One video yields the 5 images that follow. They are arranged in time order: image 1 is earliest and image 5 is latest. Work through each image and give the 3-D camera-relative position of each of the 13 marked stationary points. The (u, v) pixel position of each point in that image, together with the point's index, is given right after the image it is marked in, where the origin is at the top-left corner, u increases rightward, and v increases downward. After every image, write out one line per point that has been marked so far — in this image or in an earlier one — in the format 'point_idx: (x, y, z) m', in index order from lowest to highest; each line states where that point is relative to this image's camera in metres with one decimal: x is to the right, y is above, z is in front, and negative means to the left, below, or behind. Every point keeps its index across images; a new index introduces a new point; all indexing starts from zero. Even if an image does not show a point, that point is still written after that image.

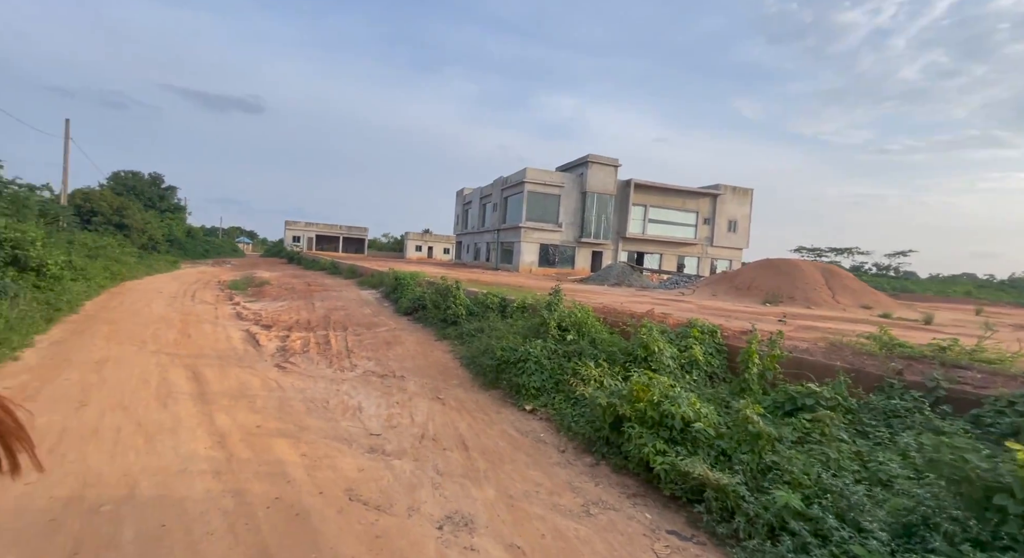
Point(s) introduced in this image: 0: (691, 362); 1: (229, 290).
0: (+1.8, -0.8, +5.2) m
1: (-9.8, -0.4, +17.7) m
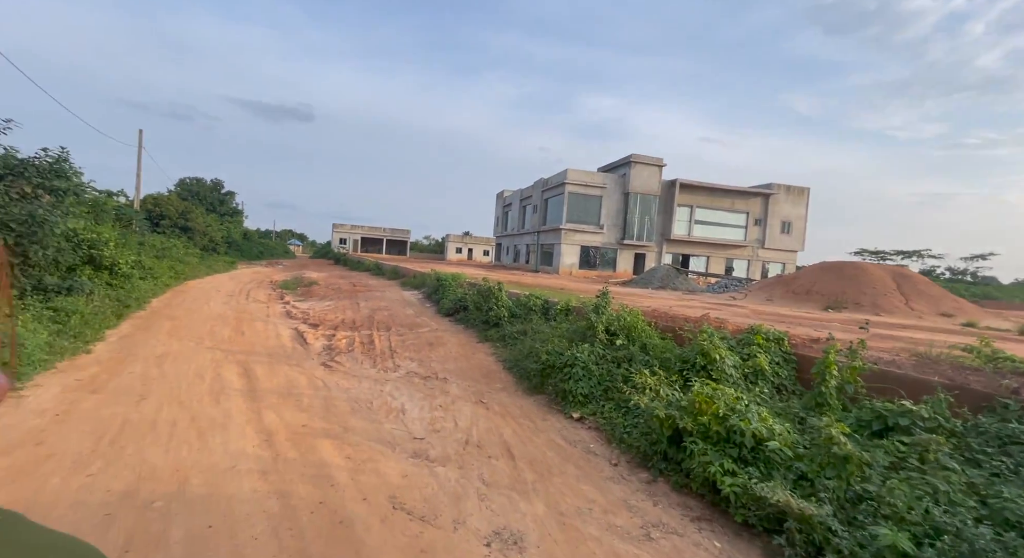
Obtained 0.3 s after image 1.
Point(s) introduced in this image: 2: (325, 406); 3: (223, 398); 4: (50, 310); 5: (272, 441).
0: (+2.3, -0.9, +4.8) m
1: (-8.4, -0.4, +18.1) m
2: (-2.4, -1.6, +6.5) m
3: (-3.8, -1.6, +6.6) m
4: (-7.9, -0.6, +9.1) m
5: (-2.5, -1.7, +5.3) m
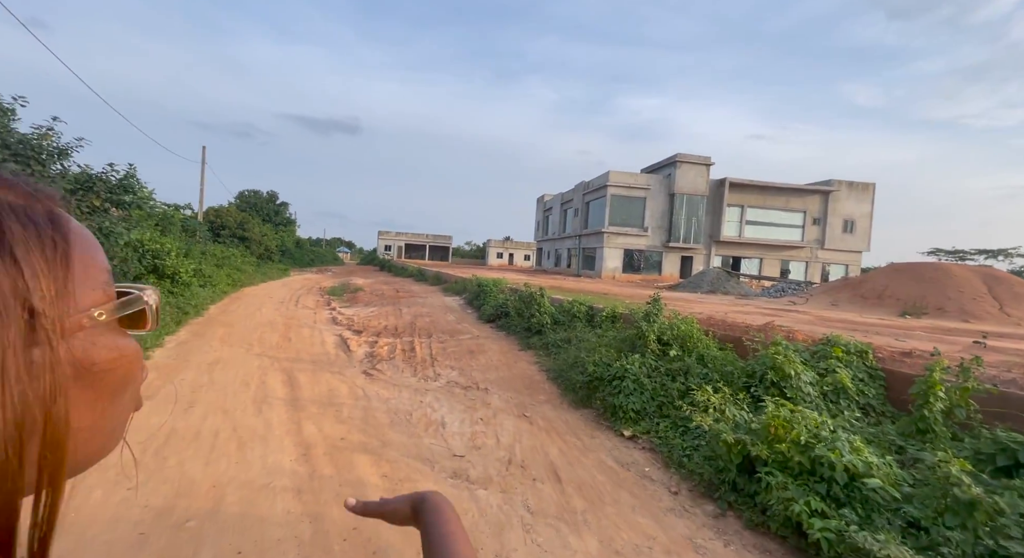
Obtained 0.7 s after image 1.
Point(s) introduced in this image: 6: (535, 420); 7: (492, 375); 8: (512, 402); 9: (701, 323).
0: (+2.7, -0.9, +4.2) m
1: (-6.9, -0.7, +18.3) m
2: (-1.8, -1.7, +6.3) m
3: (-3.3, -1.7, +6.5) m
4: (-7.1, -0.7, +9.4) m
5: (-2.1, -1.8, +5.1) m
6: (+0.3, -1.7, +6.0) m
7: (-0.4, -1.5, +8.1) m
8: (0.0, -1.6, +6.7) m
9: (+2.6, -0.6, +7.0) m
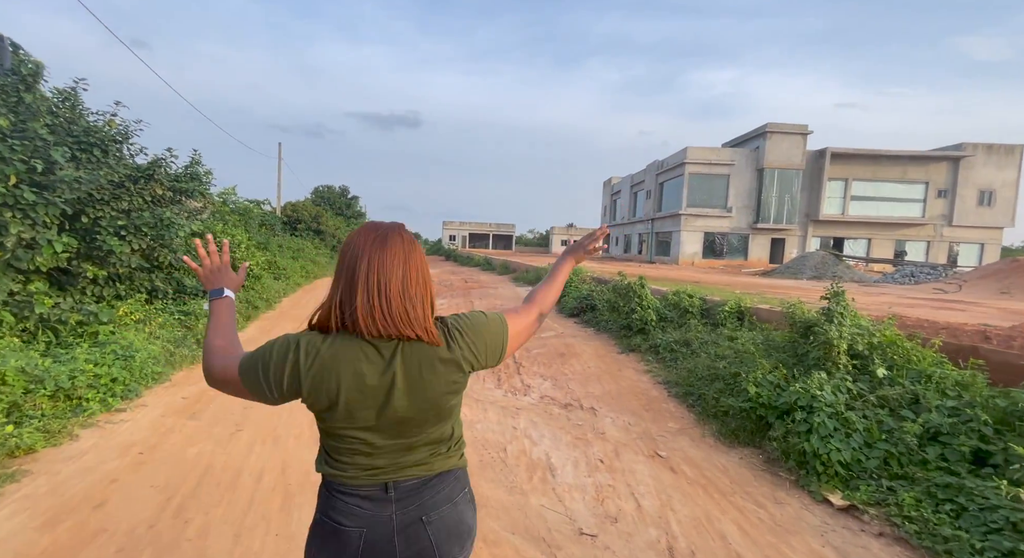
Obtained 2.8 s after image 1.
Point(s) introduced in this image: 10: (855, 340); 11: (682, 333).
0: (+3.5, -0.8, +2.2) m
1: (-4.2, -0.3, +17.4) m
2: (-0.7, -1.6, +4.8) m
3: (-2.0, -1.6, +5.2) m
4: (-5.5, -0.6, +8.5) m
5: (-1.0, -1.7, +3.7) m
6: (+1.4, -1.6, +4.3) m
7: (+1.0, -1.4, +6.5) m
8: (+1.2, -1.5, +5.0) m
9: (+3.8, -0.4, +4.9) m
10: (+3.0, -0.5, +4.5) m
11: (+2.5, -0.8, +7.6) m
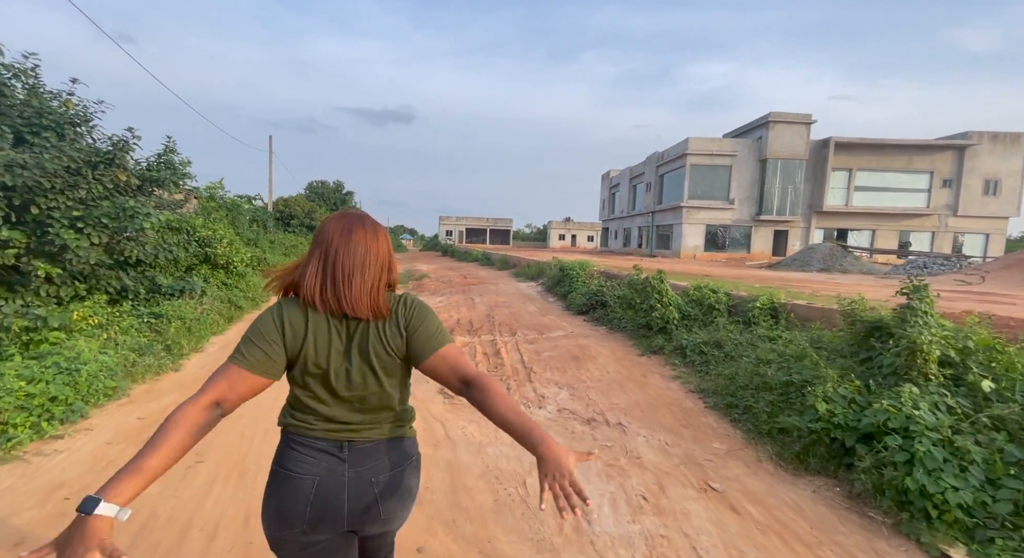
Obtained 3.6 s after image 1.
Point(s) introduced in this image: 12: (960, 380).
0: (+3.7, -0.8, +1.4) m
1: (-4.1, -0.2, +16.5) m
2: (-0.5, -1.6, +4.0) m
3: (-1.9, -1.6, +4.4) m
4: (-5.4, -0.6, +7.6) m
5: (-0.9, -1.7, +2.9) m
6: (+1.5, -1.5, +3.4) m
7: (+1.2, -1.3, +5.7) m
8: (+1.3, -1.5, +4.2) m
9: (+3.9, -0.4, +4.1) m
10: (+3.2, -0.4, +3.7) m
11: (+2.7, -0.7, +6.8) m
12: (+3.1, -0.7, +3.5) m
